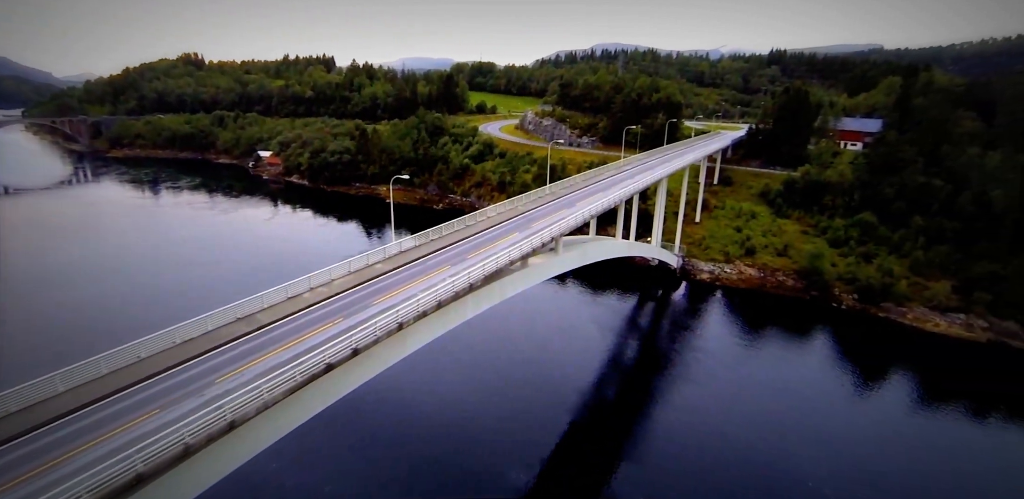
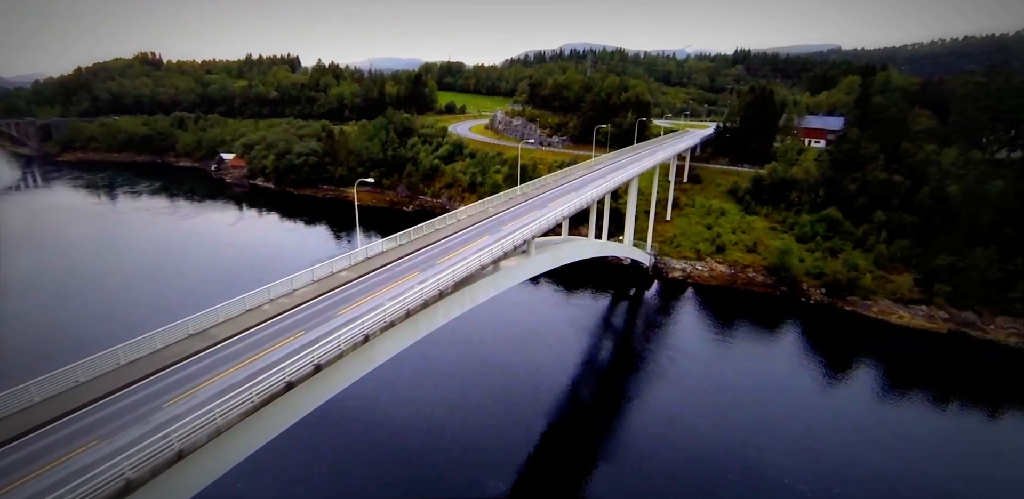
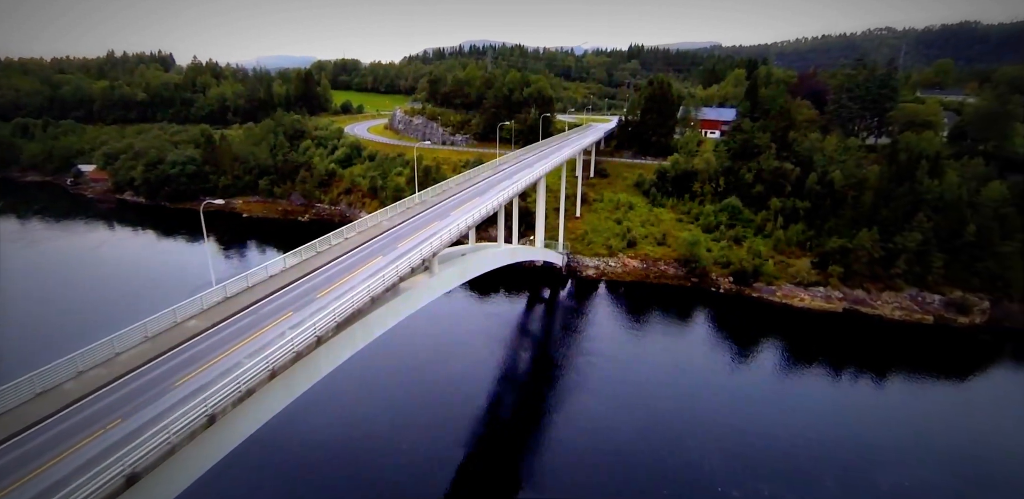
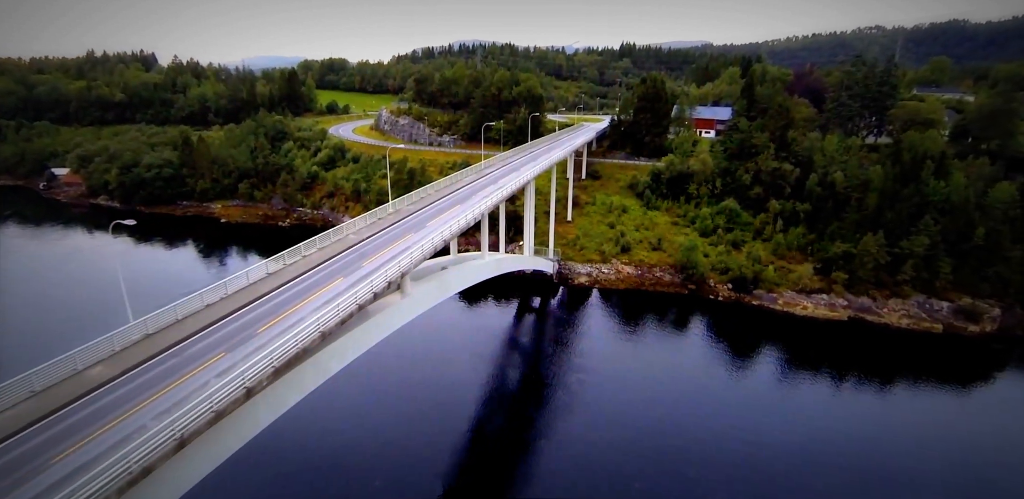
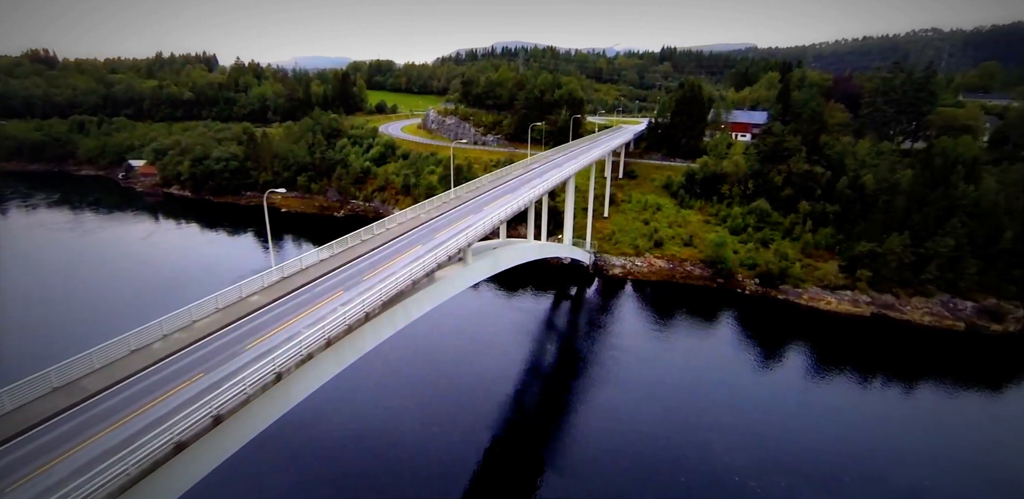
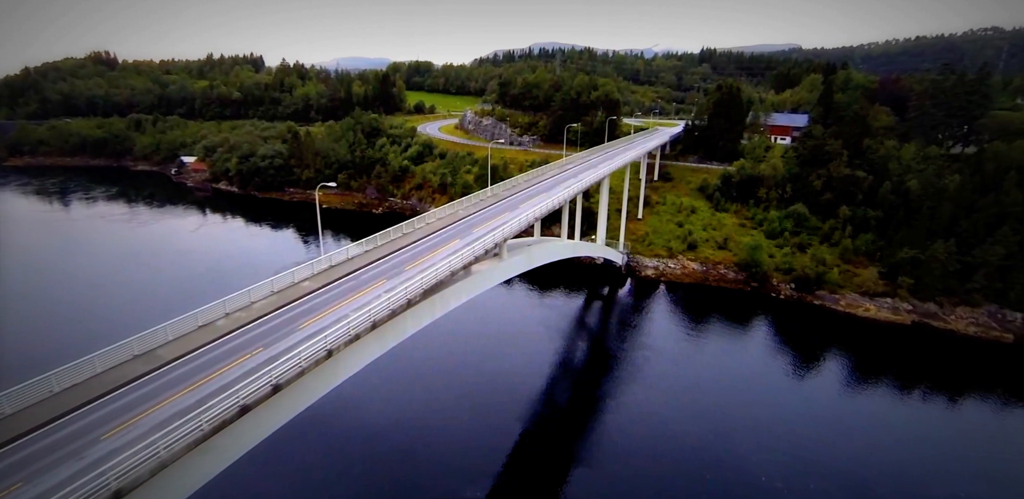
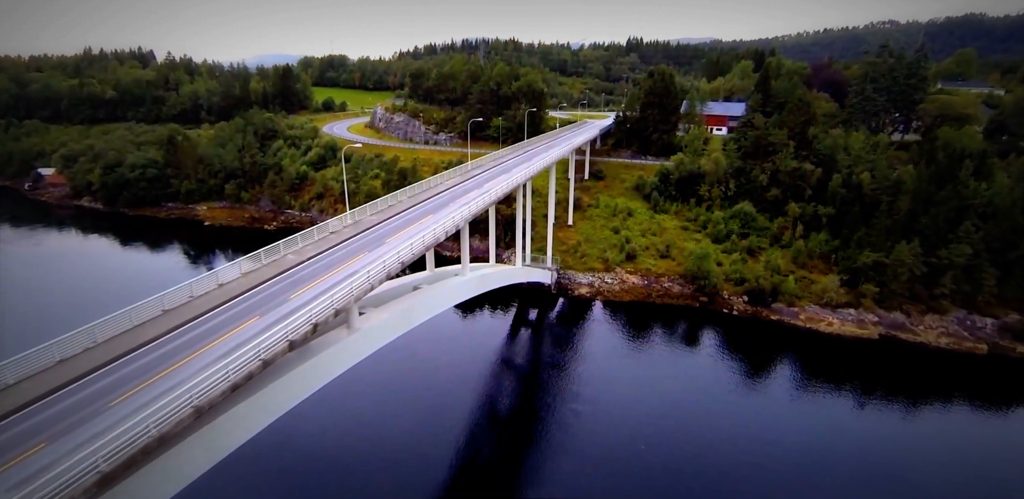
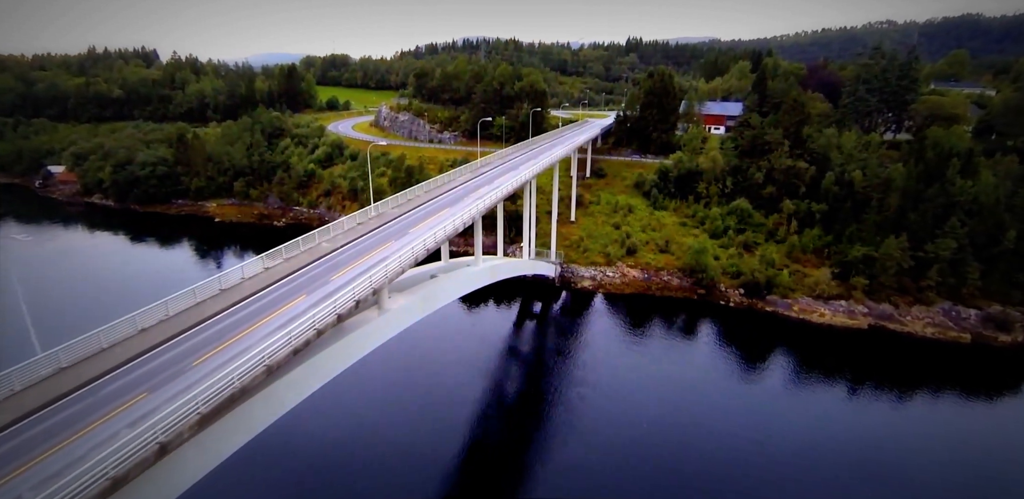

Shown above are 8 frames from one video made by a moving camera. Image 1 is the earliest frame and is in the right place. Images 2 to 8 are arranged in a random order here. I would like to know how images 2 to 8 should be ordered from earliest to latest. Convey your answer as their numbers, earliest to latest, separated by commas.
2, 6, 5, 3, 4, 8, 7
